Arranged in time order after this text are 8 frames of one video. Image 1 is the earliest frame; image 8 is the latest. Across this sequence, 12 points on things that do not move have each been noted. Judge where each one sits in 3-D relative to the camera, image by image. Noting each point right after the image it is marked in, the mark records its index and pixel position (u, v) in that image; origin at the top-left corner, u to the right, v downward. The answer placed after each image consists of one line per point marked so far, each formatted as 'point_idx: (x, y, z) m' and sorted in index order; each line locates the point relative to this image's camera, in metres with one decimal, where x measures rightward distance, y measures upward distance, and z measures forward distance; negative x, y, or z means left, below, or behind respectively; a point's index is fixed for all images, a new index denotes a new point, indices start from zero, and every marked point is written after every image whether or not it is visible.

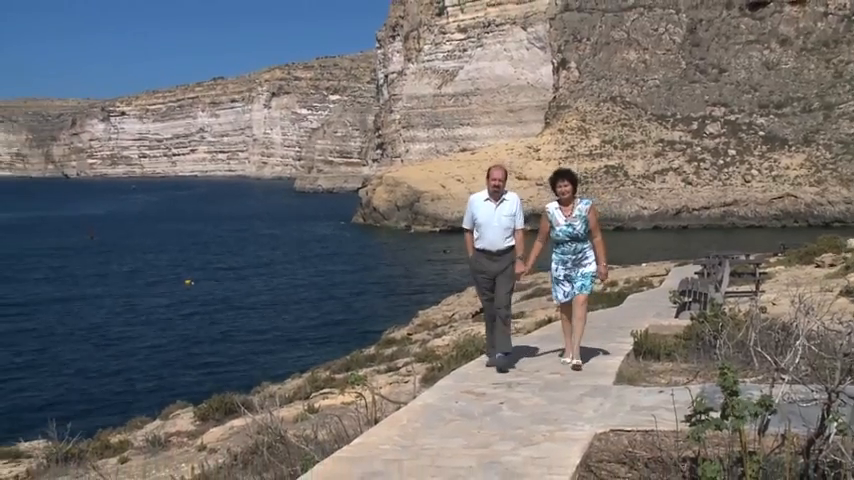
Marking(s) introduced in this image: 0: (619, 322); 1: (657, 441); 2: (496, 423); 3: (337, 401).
0: (+2.2, -0.8, +9.3) m
1: (+1.7, -1.6, +6.3) m
2: (+0.5, -1.5, +6.7) m
3: (-0.7, -1.4, +7.6) m
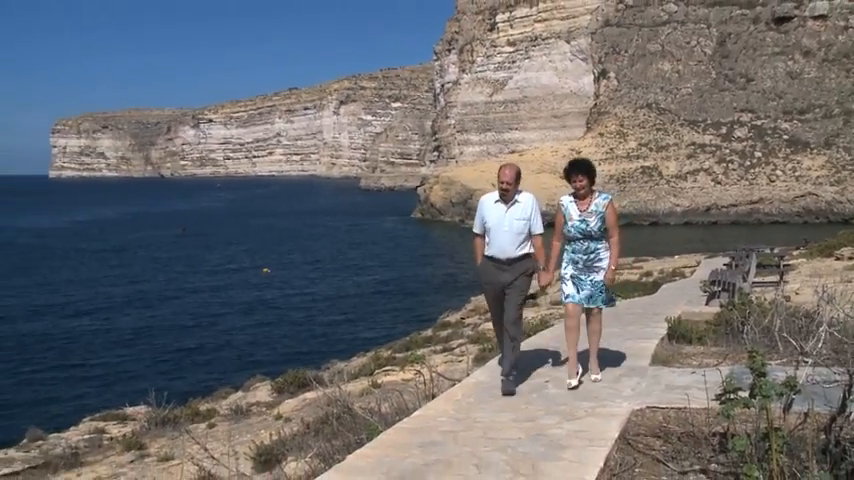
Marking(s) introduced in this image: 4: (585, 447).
0: (+2.7, -0.8, +10.0) m
1: (+2.2, -1.5, +7.0) m
2: (+1.0, -1.4, +7.5) m
3: (-0.3, -1.3, +8.4) m
4: (+1.2, -1.6, +6.4) m
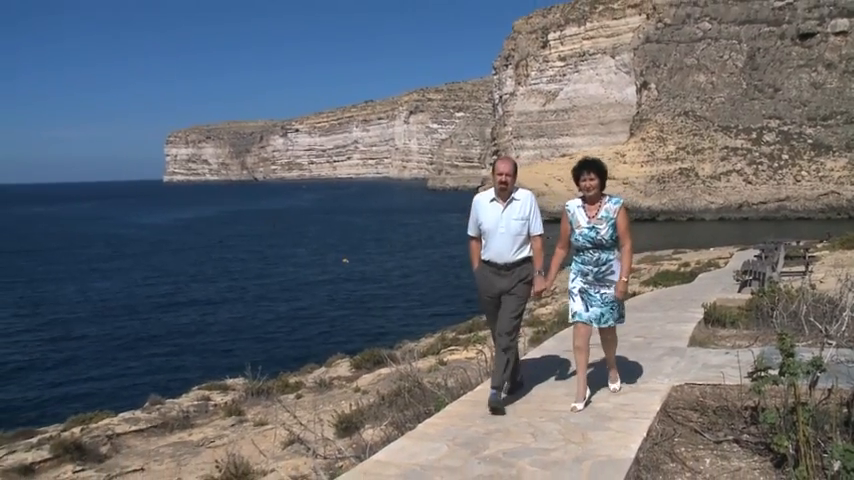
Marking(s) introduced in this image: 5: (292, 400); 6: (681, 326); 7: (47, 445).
0: (+3.4, -0.7, +10.9) m
1: (+2.8, -1.4, +7.8) m
2: (+1.6, -1.4, +8.4) m
3: (+0.4, -1.3, +9.3) m
4: (+1.8, -1.6, +7.3) m
5: (-1.4, -1.6, +8.6) m
6: (+2.9, -1.0, +9.6) m
7: (-3.5, -1.9, +7.9) m
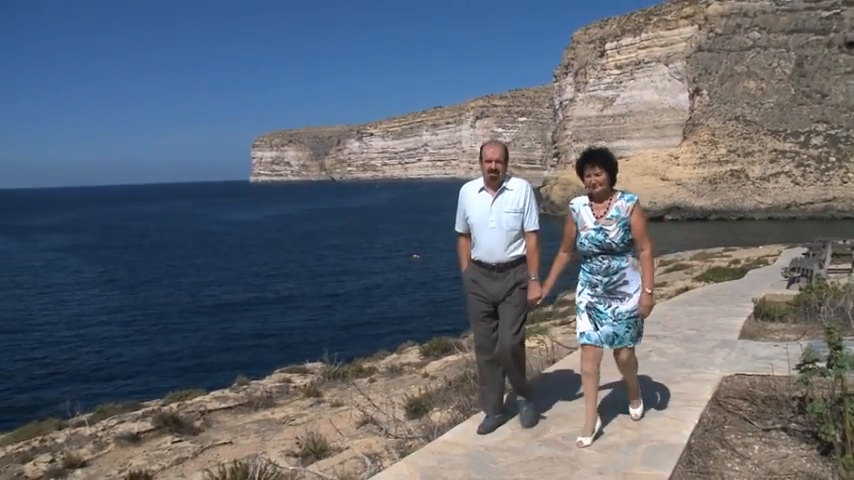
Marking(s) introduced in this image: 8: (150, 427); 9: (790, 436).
0: (+4.2, -0.7, +11.3) m
1: (+3.4, -1.4, +8.3) m
2: (+2.3, -1.3, +8.9) m
3: (+1.1, -1.3, +9.9) m
4: (+2.4, -1.5, +7.8) m
5: (-0.7, -1.6, +9.2) m
6: (+3.6, -1.0, +10.1) m
7: (-2.8, -1.8, +8.6) m
8: (-2.7, -1.8, +8.3) m
9: (+3.0, -1.6, +7.0) m
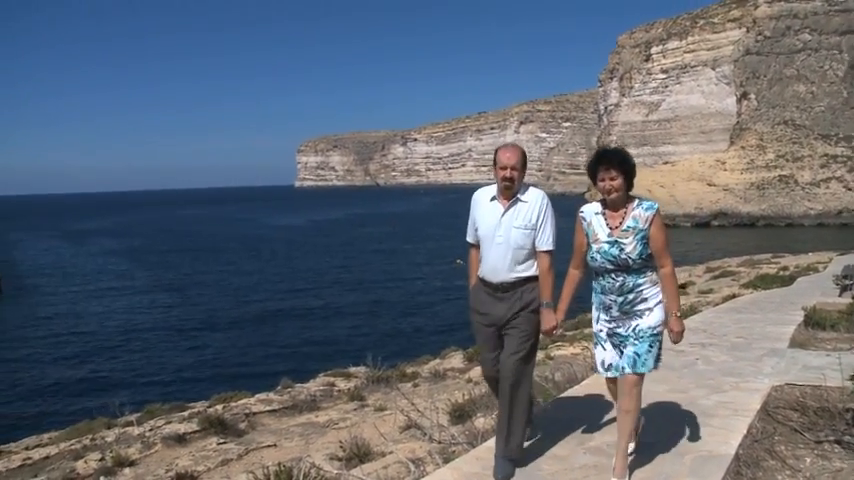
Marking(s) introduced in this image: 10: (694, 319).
0: (+4.8, -0.8, +11.1) m
1: (+3.8, -1.4, +8.1) m
2: (+2.7, -1.4, +8.7) m
3: (+1.6, -1.3, +9.8) m
4: (+2.8, -1.5, +7.7) m
5: (-0.2, -1.6, +9.2) m
6: (+4.1, -1.1, +9.9) m
7: (-2.4, -1.8, +8.7) m
8: (-2.3, -1.9, +8.4) m
9: (+3.4, -1.7, +6.9) m
10: (+3.4, -1.0, +10.6) m
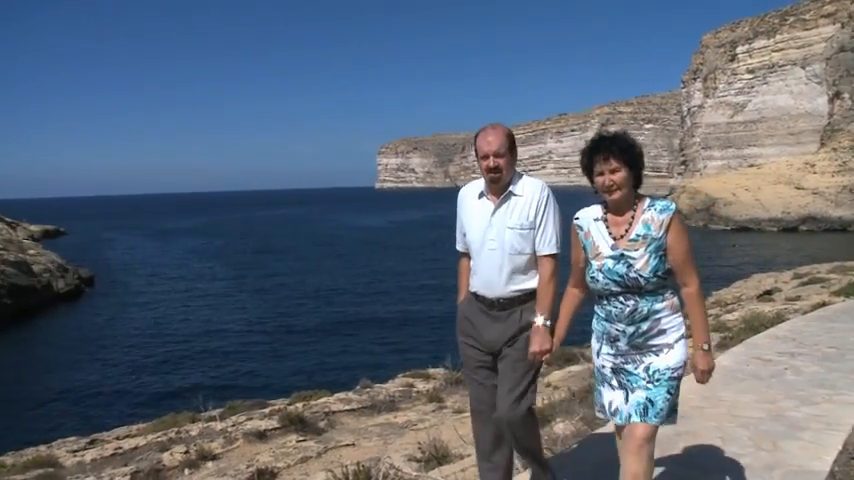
0: (+5.7, -1.0, +10.7) m
1: (+4.6, -1.5, +7.7) m
2: (+3.5, -1.4, +8.4) m
3: (+2.5, -1.4, +9.6) m
4: (+3.5, -1.5, +7.4) m
5: (+0.6, -1.7, +9.1) m
6: (+5.0, -1.1, +9.5) m
7: (-1.6, -1.8, +8.8) m
8: (-1.5, -1.9, +8.5) m
9: (+4.1, -1.6, +6.5) m
10: (+4.3, -1.1, +10.2) m
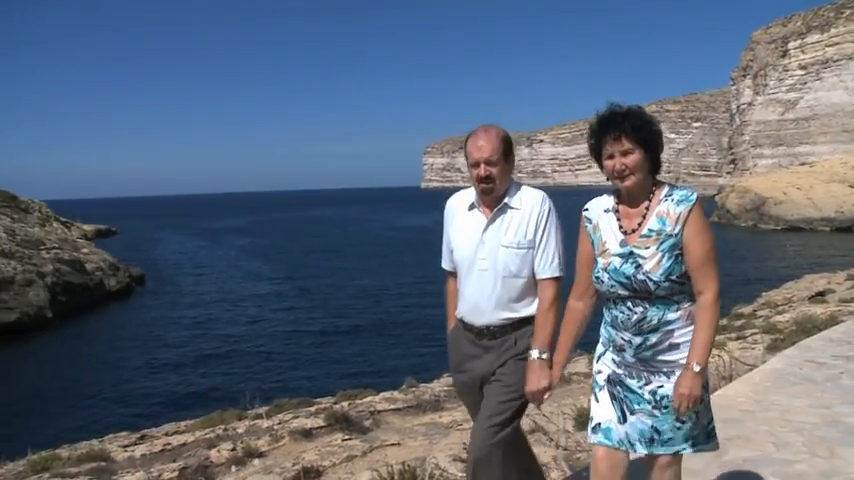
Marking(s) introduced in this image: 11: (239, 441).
0: (+6.3, -1.0, +10.4) m
1: (+5.0, -1.5, +7.5) m
2: (+4.0, -1.4, +8.2) m
3: (+3.0, -1.4, +9.4) m
4: (+3.9, -1.5, +7.2) m
5: (+1.1, -1.7, +9.1) m
6: (+5.5, -1.1, +9.3) m
7: (-1.1, -1.8, +8.8) m
8: (-1.1, -1.9, +8.5) m
9: (+4.4, -1.6, +6.3) m
10: (+4.8, -1.1, +10.0) m
11: (-1.8, -1.9, +8.2) m
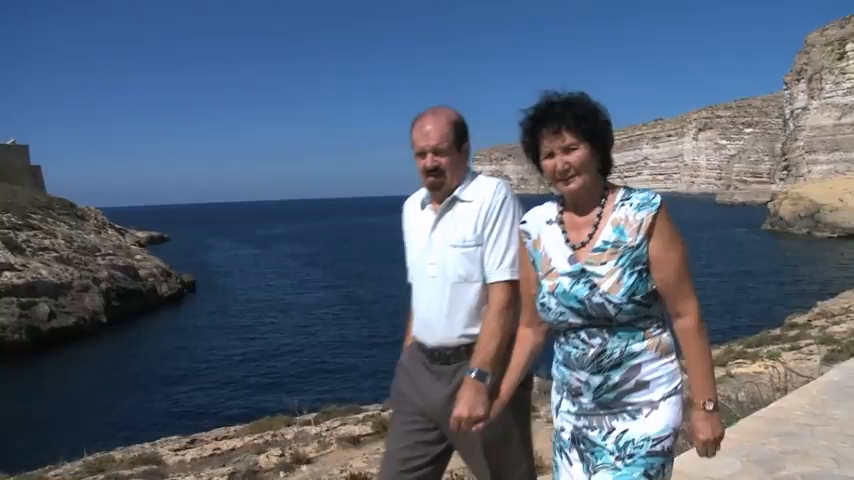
0: (+6.8, -1.1, +10.0) m
1: (+5.4, -1.5, +7.2) m
2: (+4.5, -1.5, +8.0) m
3: (+3.5, -1.5, +9.2) m
4: (+4.3, -1.6, +6.9) m
5: (+1.6, -1.7, +9.0) m
6: (+6.0, -1.2, +8.9) m
7: (-0.6, -1.9, +8.8) m
8: (-0.6, -1.9, +8.5) m
9: (+4.8, -1.7, +6.0) m
10: (+5.4, -1.2, +9.7) m
11: (-1.4, -2.0, +8.2) m
